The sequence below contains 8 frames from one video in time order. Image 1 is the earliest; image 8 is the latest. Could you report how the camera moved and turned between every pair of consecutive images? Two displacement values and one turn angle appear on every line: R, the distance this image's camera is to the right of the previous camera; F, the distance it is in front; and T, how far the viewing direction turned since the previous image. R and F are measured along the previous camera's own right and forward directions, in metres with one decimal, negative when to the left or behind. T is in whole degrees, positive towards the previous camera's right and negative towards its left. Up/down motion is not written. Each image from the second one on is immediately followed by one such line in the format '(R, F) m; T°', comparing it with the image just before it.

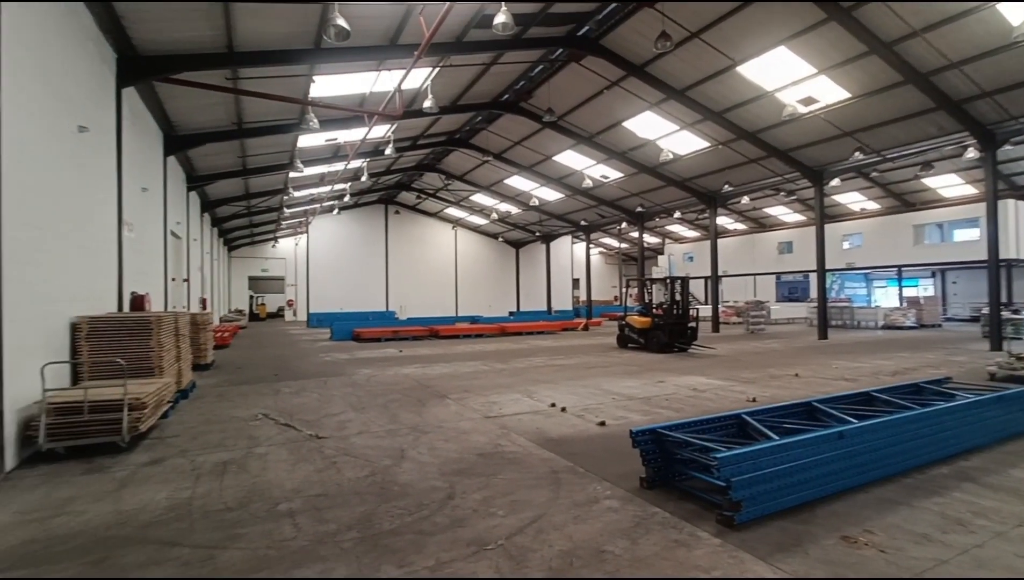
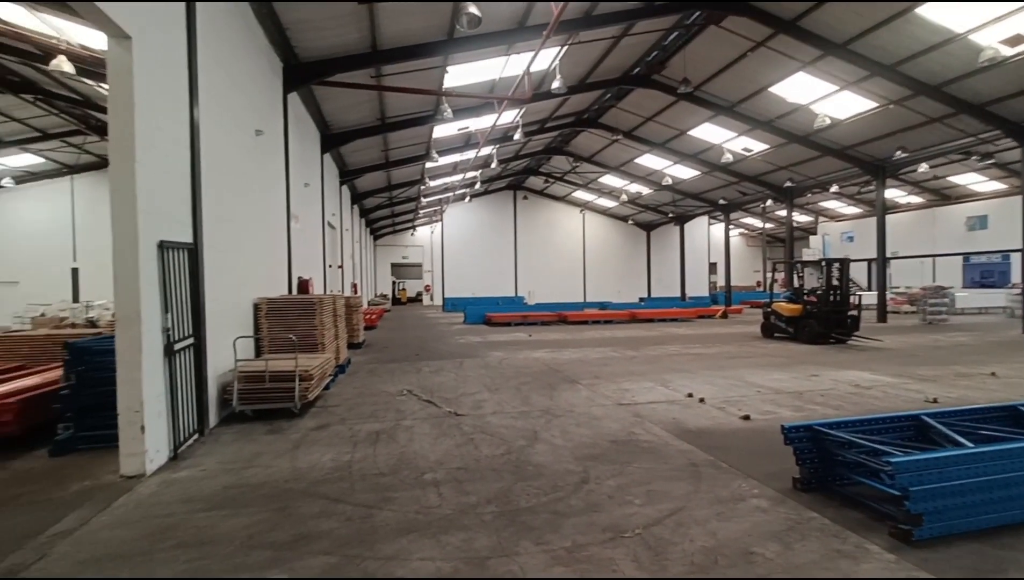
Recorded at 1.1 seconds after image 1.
(0.0, 0.0) m; -14°
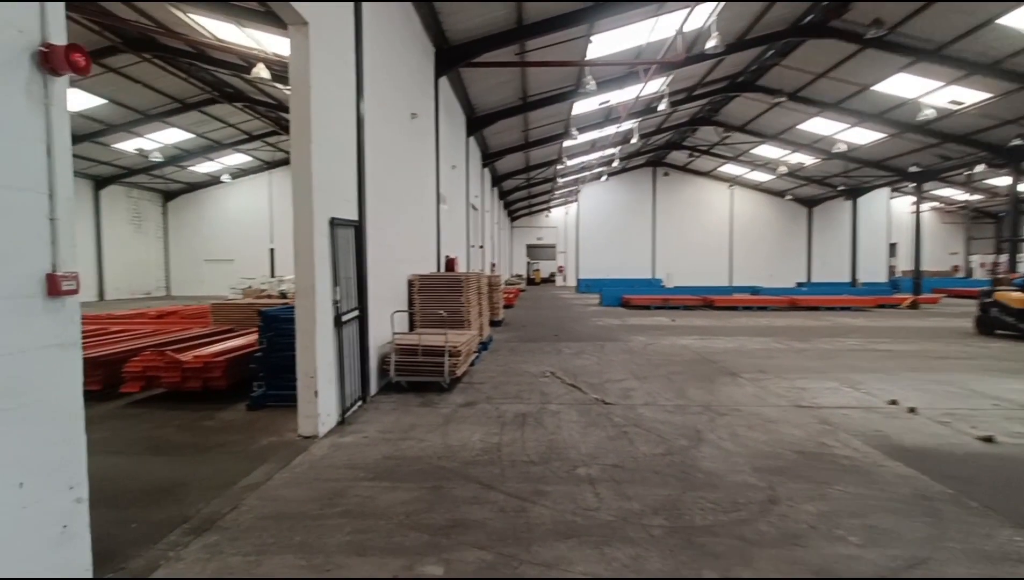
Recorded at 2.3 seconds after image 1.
(-0.2, +0.3) m; -14°
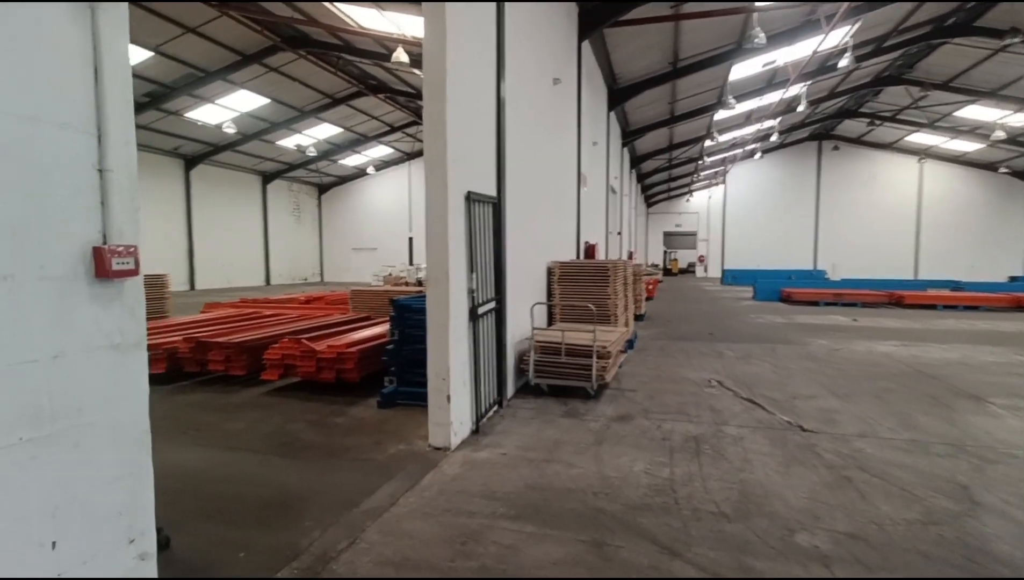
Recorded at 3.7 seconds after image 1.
(-0.3, +0.7) m; -14°
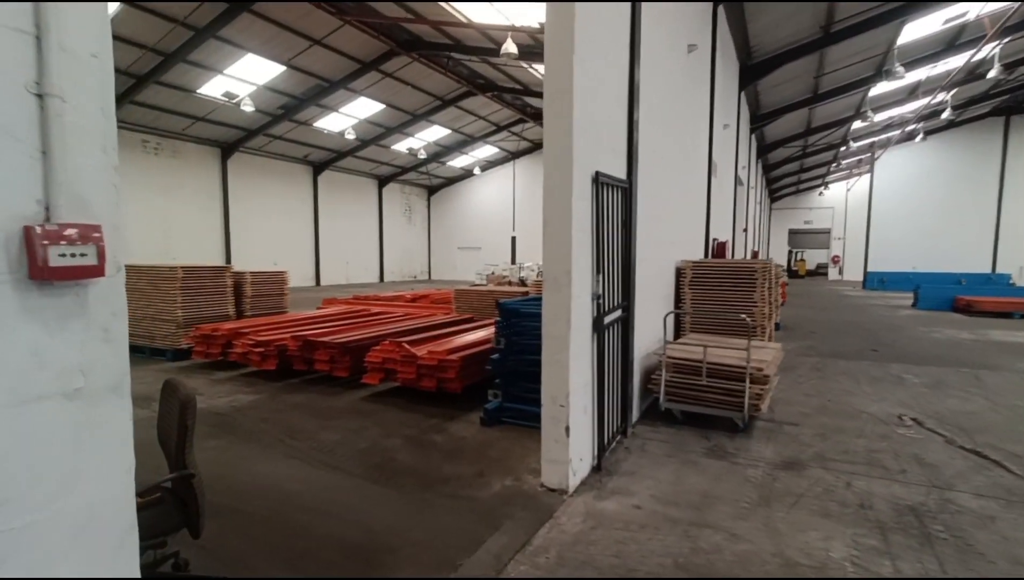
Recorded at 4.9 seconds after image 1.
(-0.2, +0.7) m; -11°
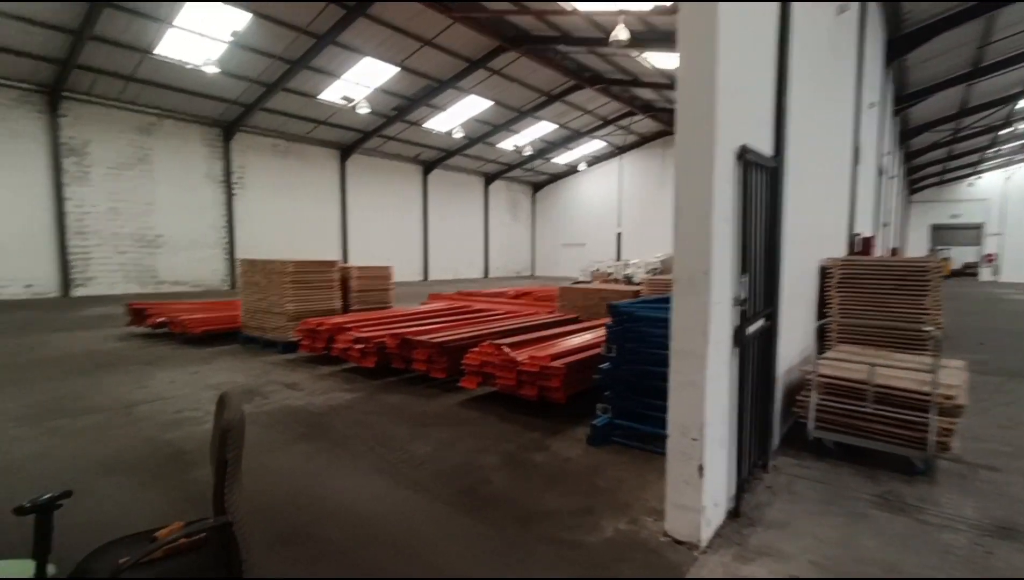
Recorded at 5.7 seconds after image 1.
(-0.1, +0.4) m; -11°
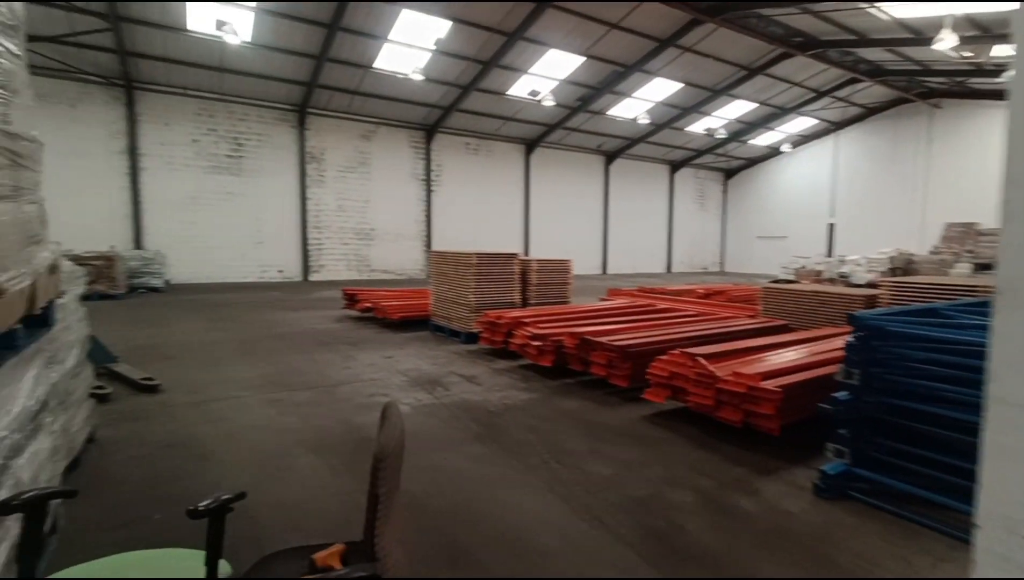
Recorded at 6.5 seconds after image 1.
(-0.1, +0.4) m; -19°
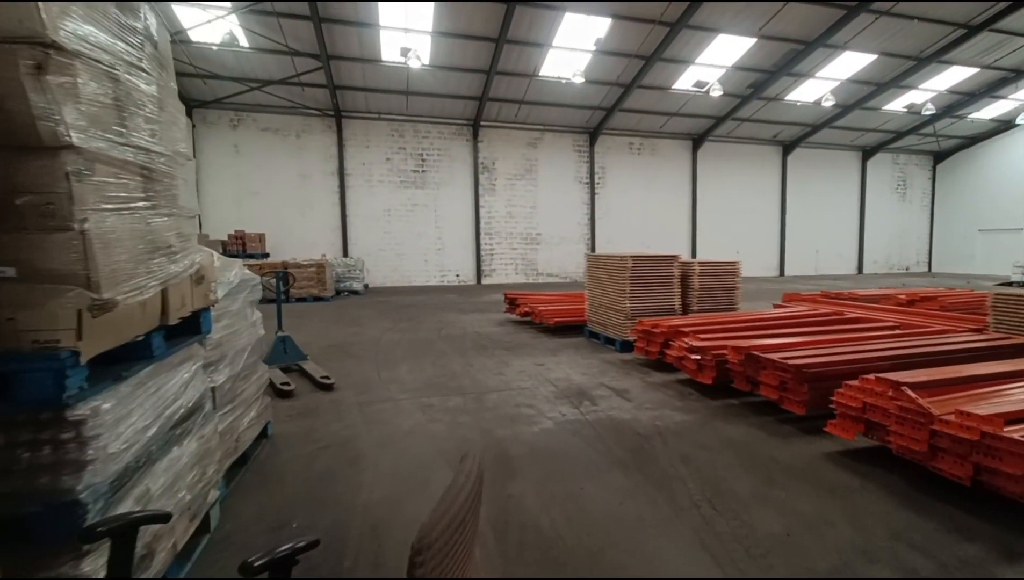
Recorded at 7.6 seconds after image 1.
(+0.2, +0.3) m; -18°
